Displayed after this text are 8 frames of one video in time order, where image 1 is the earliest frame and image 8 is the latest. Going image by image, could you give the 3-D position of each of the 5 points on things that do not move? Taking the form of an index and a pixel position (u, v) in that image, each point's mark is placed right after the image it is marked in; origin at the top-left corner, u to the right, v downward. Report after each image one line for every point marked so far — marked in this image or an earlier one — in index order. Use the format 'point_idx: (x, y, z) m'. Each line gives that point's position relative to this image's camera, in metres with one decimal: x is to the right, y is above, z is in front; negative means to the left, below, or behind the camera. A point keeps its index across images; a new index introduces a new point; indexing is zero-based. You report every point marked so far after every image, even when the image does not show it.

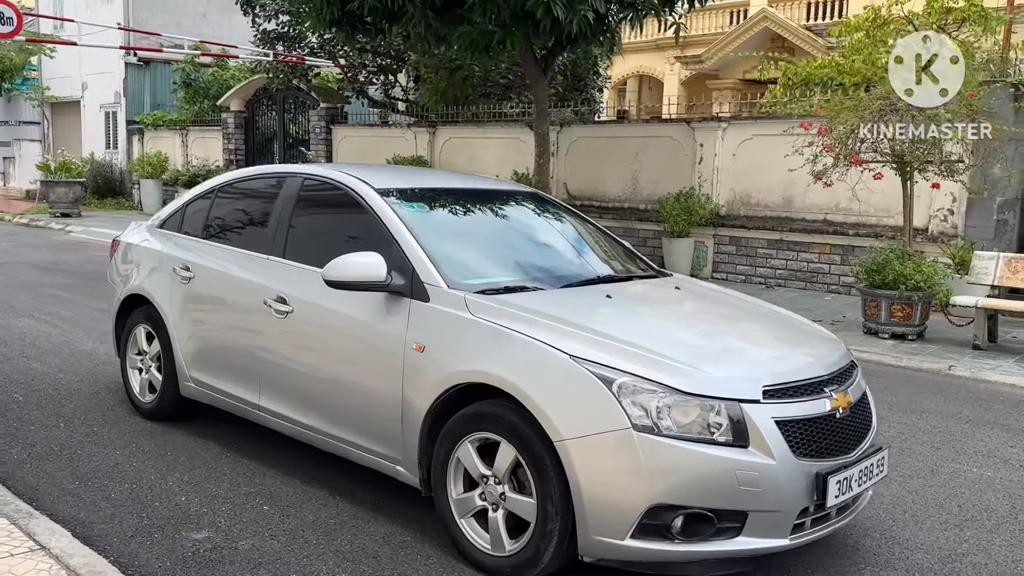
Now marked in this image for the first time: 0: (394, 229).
0: (-0.5, +0.3, +4.1) m
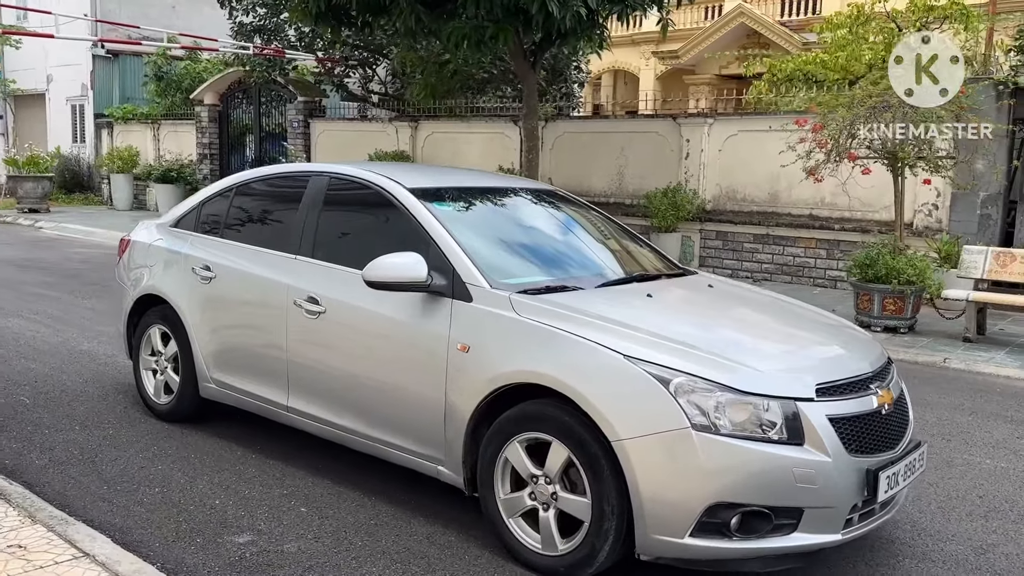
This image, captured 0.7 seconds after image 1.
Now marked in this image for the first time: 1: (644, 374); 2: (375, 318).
0: (-0.4, +0.3, +4.1) m
1: (+0.5, -0.3, +3.2) m
2: (-0.6, -0.1, +4.1) m
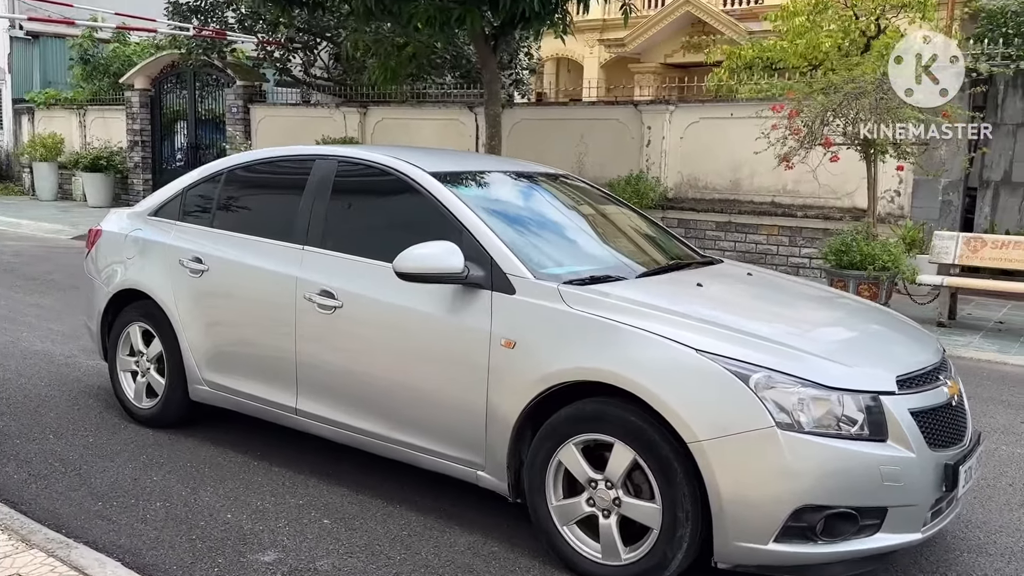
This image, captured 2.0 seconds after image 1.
0: (-0.2, +0.3, +3.8) m
1: (+0.7, -0.3, +3.0) m
2: (-0.5, -0.1, +3.8) m
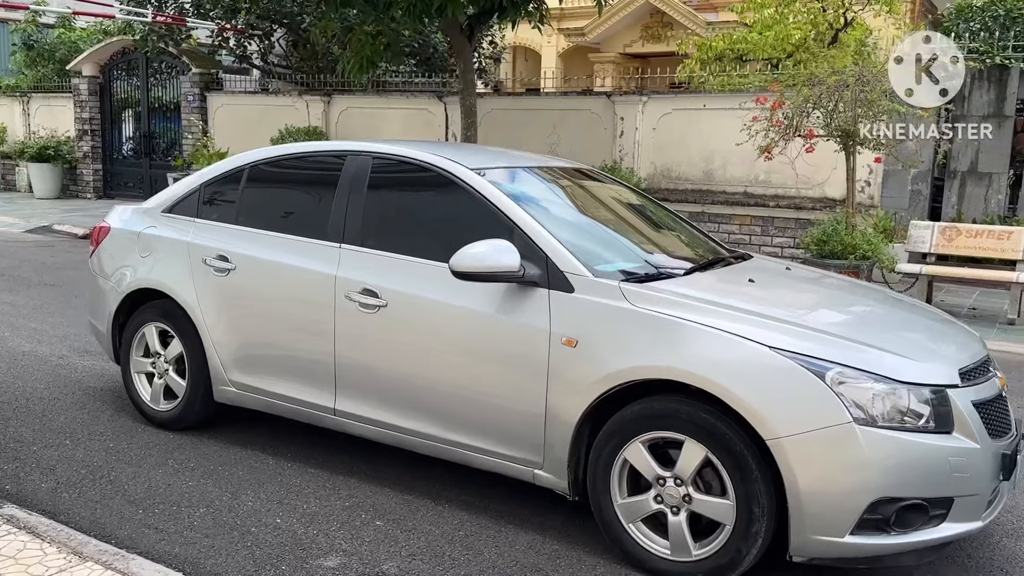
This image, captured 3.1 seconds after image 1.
0: (0.0, +0.3, +3.8) m
1: (+1.0, -0.3, +3.0) m
2: (-0.2, -0.1, +3.8) m
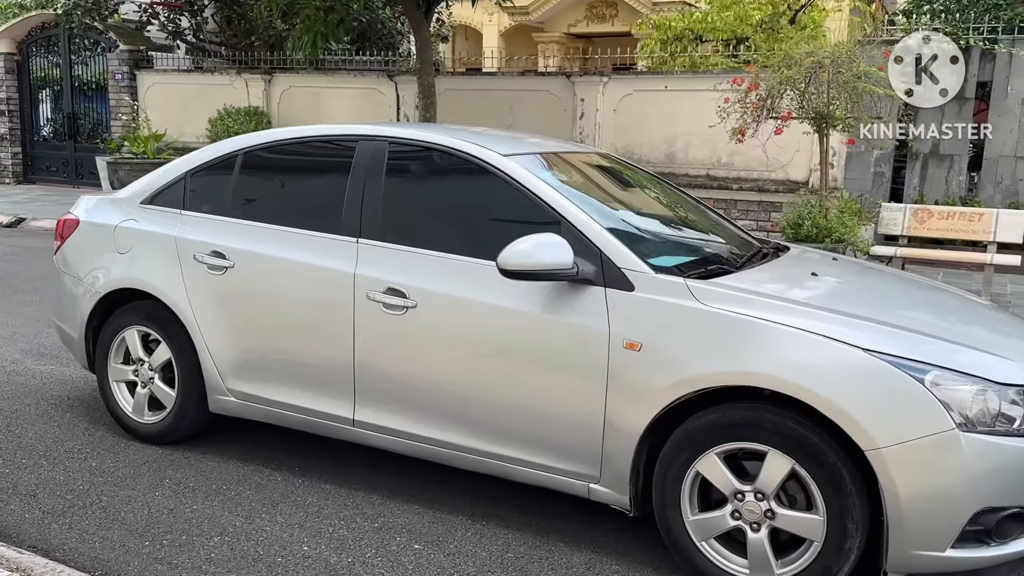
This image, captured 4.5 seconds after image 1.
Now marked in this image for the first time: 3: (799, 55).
0: (+0.2, +0.3, +3.4) m
1: (+1.2, -0.3, +2.8) m
2: (-0.1, -0.1, +3.4) m
3: (+2.8, +2.3, +8.9) m
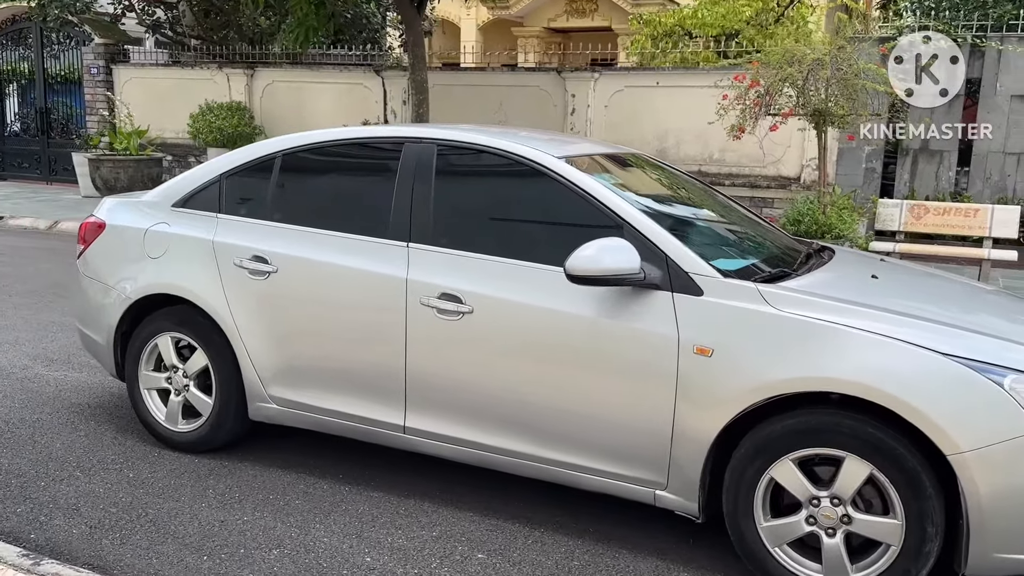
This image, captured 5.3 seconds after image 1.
0: (+0.4, +0.3, +3.4) m
1: (+1.4, -0.3, +2.8) m
2: (+0.2, -0.1, +3.4) m
3: (+2.8, +2.3, +8.9) m
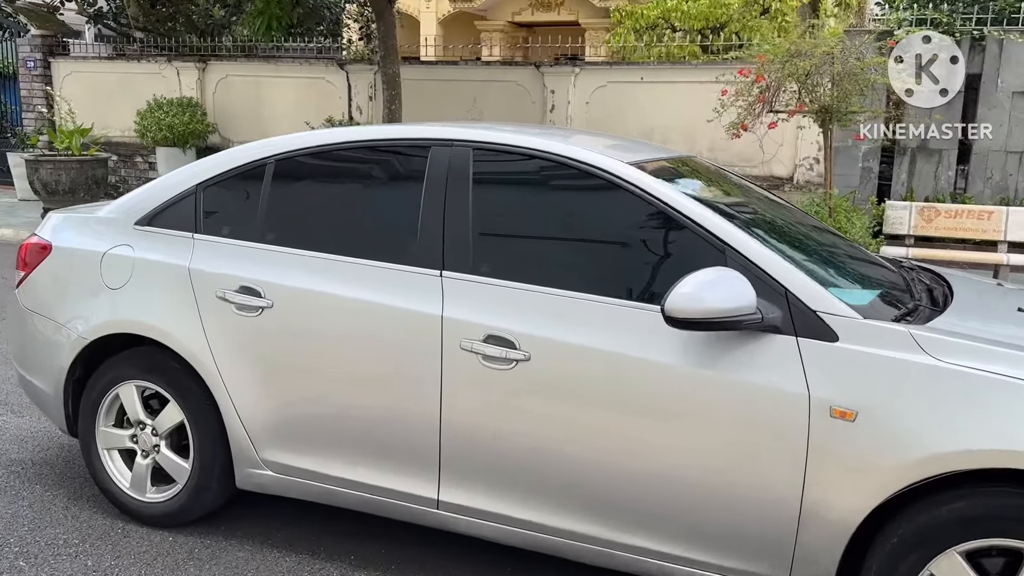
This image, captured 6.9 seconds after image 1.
0: (+0.6, +0.2, +2.7) m
1: (+1.7, -0.4, +2.2) m
2: (+0.4, -0.2, +2.7) m
3: (+2.7, +2.3, +8.3) m
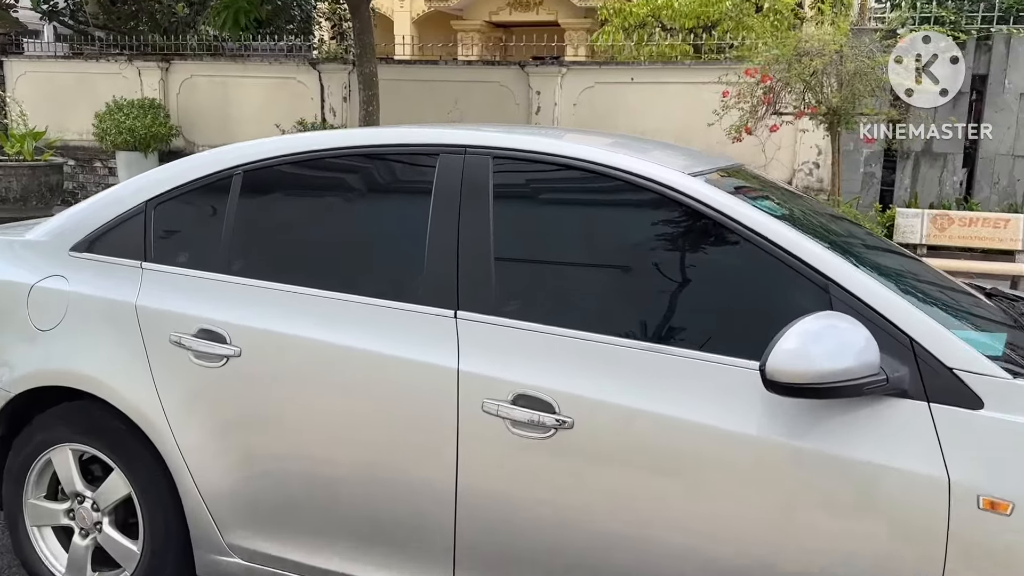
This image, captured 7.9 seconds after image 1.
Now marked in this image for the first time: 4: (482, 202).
0: (+0.7, +0.1, +2.1) m
1: (+1.8, -0.5, +1.7) m
2: (+0.5, -0.4, +2.1) m
3: (+2.6, +2.1, +7.8) m
4: (-0.1, +0.2, +2.4) m
